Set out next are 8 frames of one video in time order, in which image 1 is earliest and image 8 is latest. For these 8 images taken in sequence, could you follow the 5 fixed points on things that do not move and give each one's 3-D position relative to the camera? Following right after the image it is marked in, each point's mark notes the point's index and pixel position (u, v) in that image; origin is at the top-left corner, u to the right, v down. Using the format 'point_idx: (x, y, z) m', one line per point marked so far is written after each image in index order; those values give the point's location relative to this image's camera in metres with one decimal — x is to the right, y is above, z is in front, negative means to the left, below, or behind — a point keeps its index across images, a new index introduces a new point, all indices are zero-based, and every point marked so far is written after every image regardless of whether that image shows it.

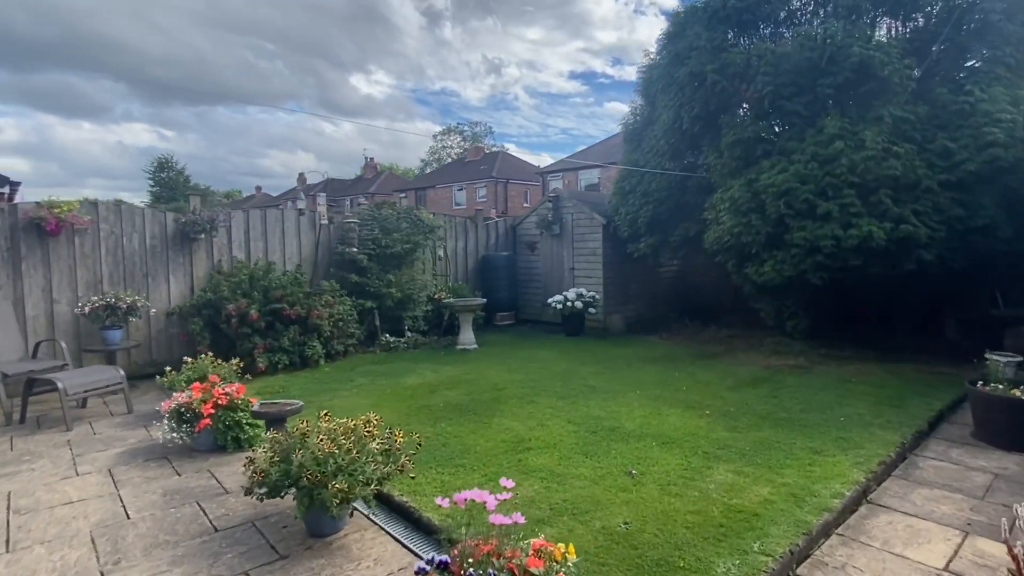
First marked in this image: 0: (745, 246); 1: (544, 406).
0: (+2.7, +0.5, +6.7) m
1: (+0.3, -1.0, +5.1) m
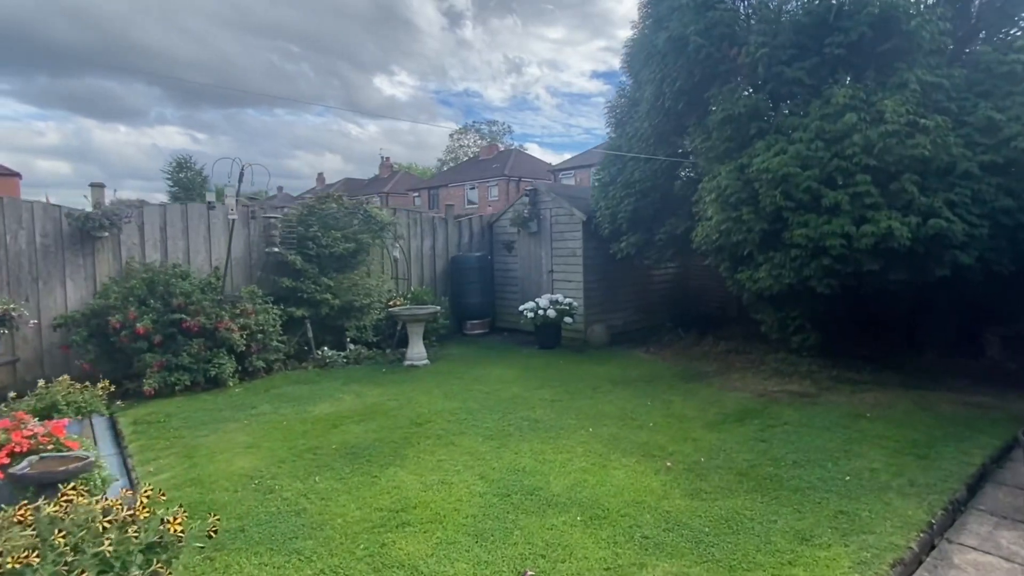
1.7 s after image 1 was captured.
0: (+2.1, +0.4, +5.5) m
1: (-0.4, -1.1, +4.0) m
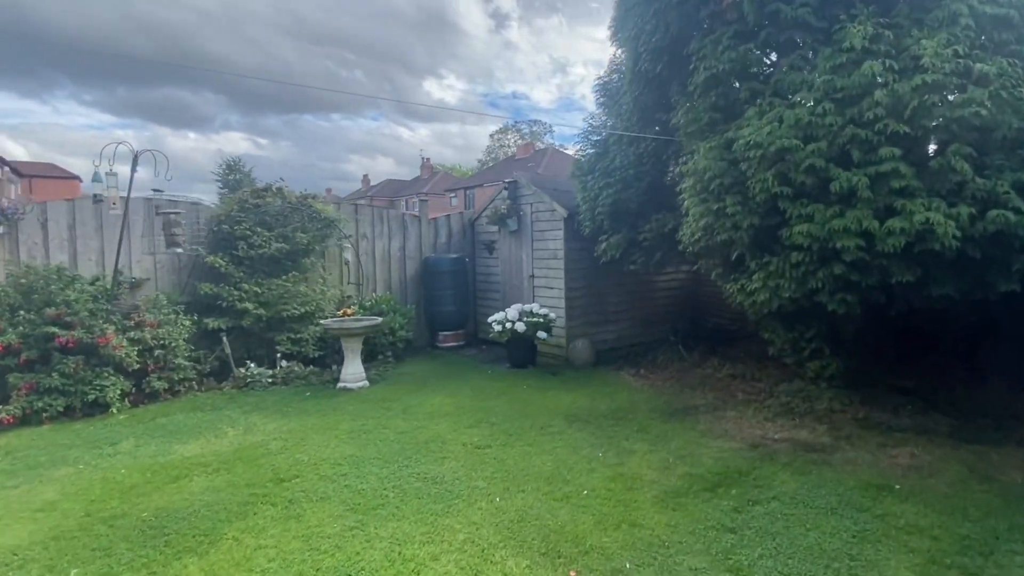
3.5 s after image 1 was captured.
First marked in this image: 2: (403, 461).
0: (+1.5, +0.3, +4.2) m
1: (-1.1, -1.2, +2.9) m
2: (-0.7, -1.1, +3.7) m
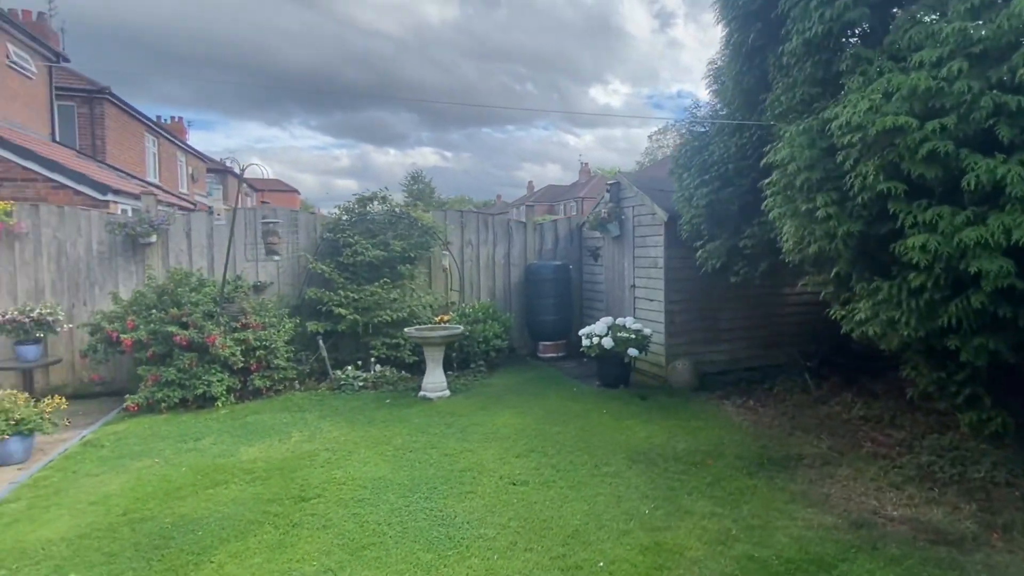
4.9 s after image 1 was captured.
0: (+1.7, +0.1, +3.2) m
1: (-1.1, -1.3, +2.7) m
2: (-0.5, -1.2, +3.5) m
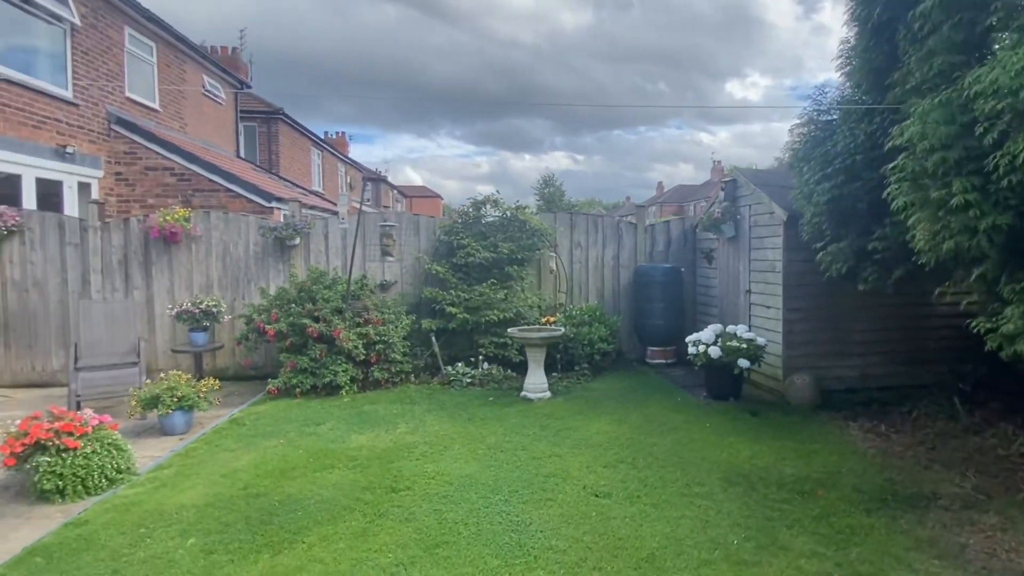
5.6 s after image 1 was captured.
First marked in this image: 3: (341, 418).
0: (+2.1, +0.1, +2.7) m
1: (-0.8, -1.3, +2.9) m
2: (0.0, -1.3, +3.5) m
3: (-1.5, -1.2, +5.2) m
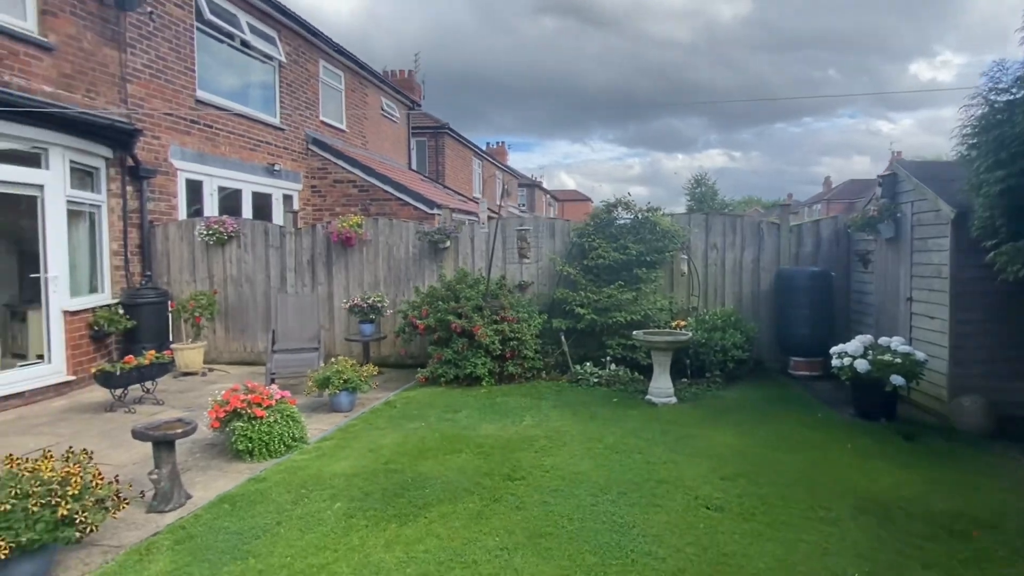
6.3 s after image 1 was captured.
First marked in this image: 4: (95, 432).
0: (+2.5, 0.0, +2.2) m
1: (-0.2, -1.4, +3.2) m
2: (+0.6, -1.3, +3.6) m
3: (-0.3, -1.2, +5.6) m
4: (-3.3, -1.2, +4.7) m
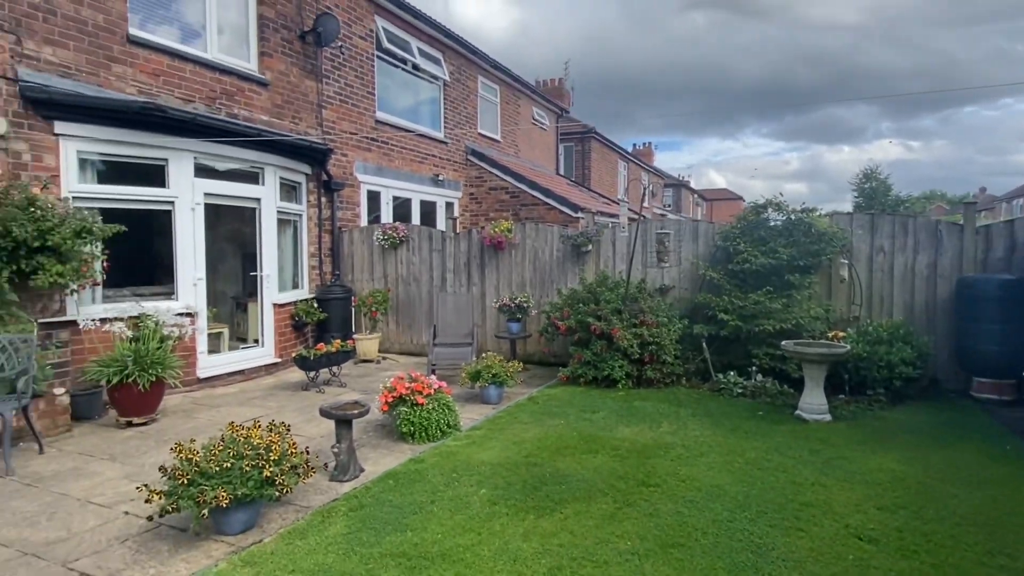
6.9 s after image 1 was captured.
0: (+3.0, -0.1, +1.7) m
1: (+0.5, -1.4, +3.3) m
2: (+1.5, -1.3, +3.4) m
3: (+1.0, -1.2, +5.7) m
4: (-2.1, -1.1, +5.5) m
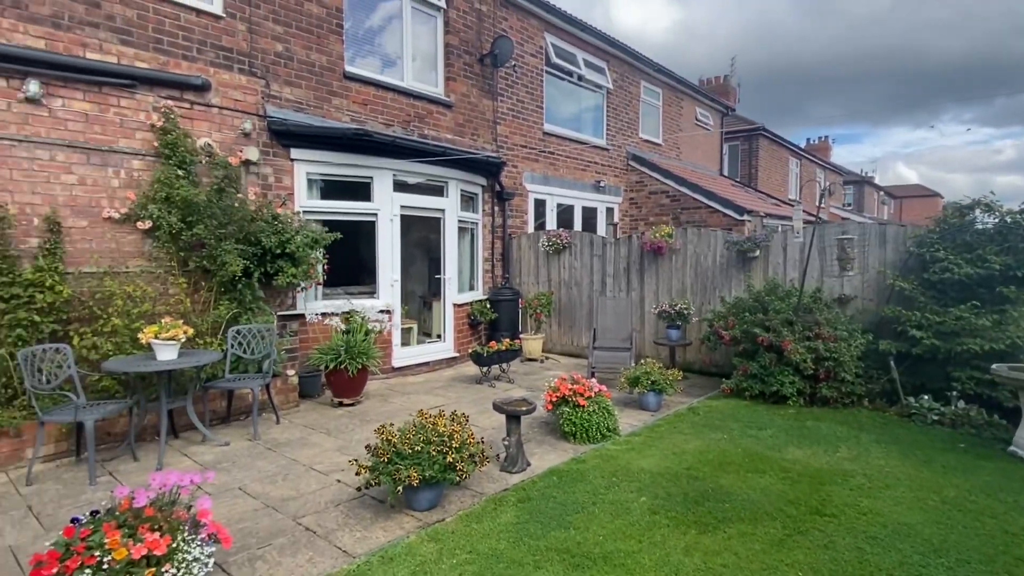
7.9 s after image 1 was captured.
0: (+3.4, -0.2, +0.9) m
1: (+1.4, -1.4, +3.2) m
2: (+2.3, -1.4, +3.1) m
3: (+2.5, -1.3, +5.3) m
4: (-0.6, -1.1, +5.9) m
